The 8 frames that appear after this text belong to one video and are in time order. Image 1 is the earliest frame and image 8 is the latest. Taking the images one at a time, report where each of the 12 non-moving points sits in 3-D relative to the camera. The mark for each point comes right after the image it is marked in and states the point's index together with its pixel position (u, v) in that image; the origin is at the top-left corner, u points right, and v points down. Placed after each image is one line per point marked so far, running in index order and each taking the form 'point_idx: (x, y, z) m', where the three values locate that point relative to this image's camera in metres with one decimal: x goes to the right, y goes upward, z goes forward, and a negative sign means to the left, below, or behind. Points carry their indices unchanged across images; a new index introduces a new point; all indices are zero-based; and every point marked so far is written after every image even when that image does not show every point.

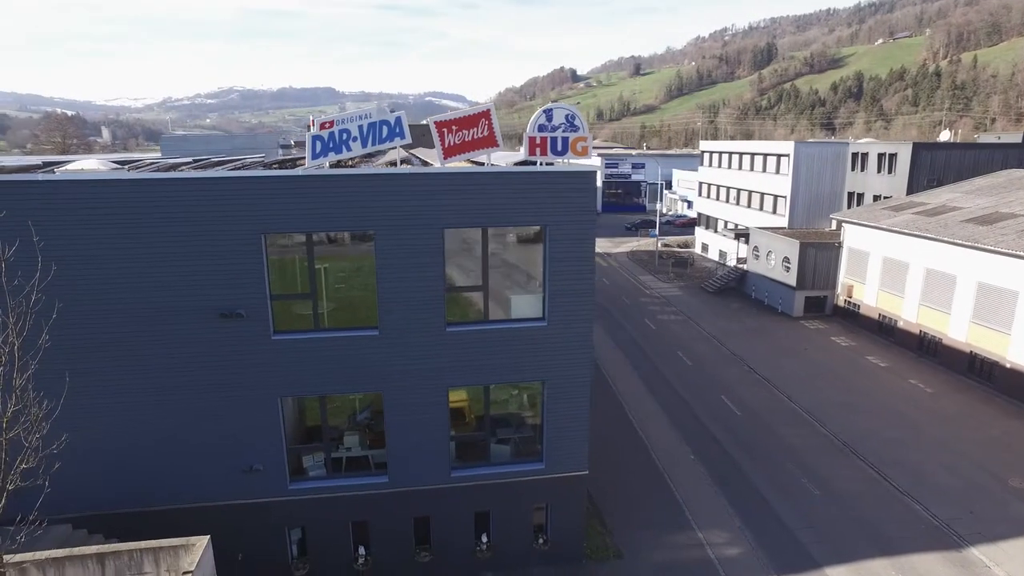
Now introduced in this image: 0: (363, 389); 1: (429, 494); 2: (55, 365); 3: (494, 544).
0: (-3.2, -2.1, +13.2) m
1: (-1.9, -4.7, +14.0) m
2: (-9.0, -1.5, +12.1) m
3: (-0.4, -6.0, +14.7) m
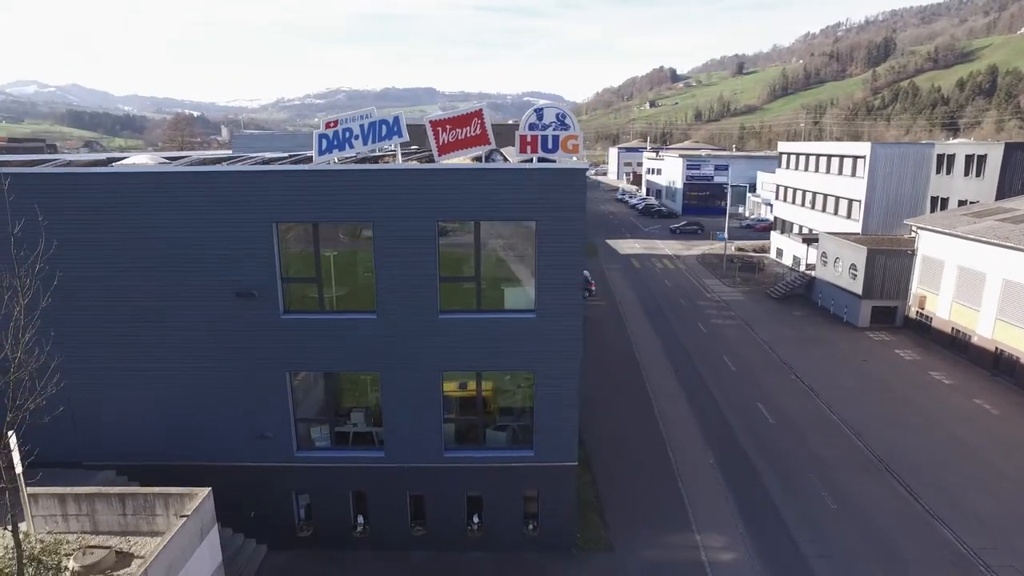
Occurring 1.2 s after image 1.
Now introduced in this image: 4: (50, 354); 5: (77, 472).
0: (-3.5, -1.8, +14.3) m
1: (-2.2, -4.4, +14.9) m
2: (-9.3, -1.0, +14.0) m
3: (-0.7, -5.8, +15.3) m
4: (-10.7, -1.4, +14.1) m
5: (-10.2, -4.3, +14.4) m
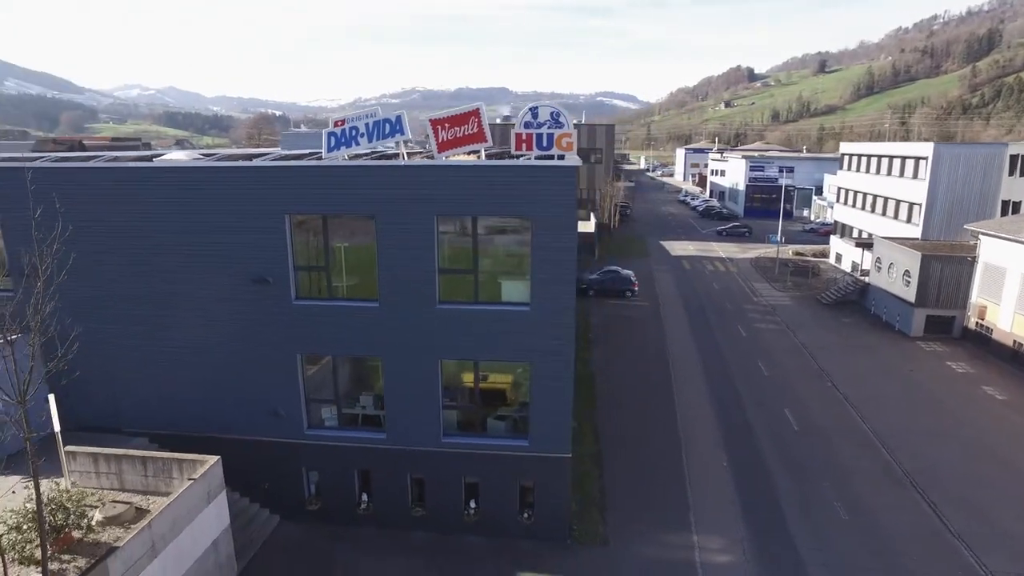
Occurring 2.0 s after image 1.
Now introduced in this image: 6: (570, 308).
0: (-3.6, -1.6, +15.1) m
1: (-2.2, -4.2, +15.6) m
2: (-9.4, -0.5, +15.4) m
3: (-0.8, -5.7, +15.8) m
4: (-10.8, -1.0, +15.7) m
5: (-10.3, -3.8, +15.9) m
6: (+1.3, -0.5, +14.2) m
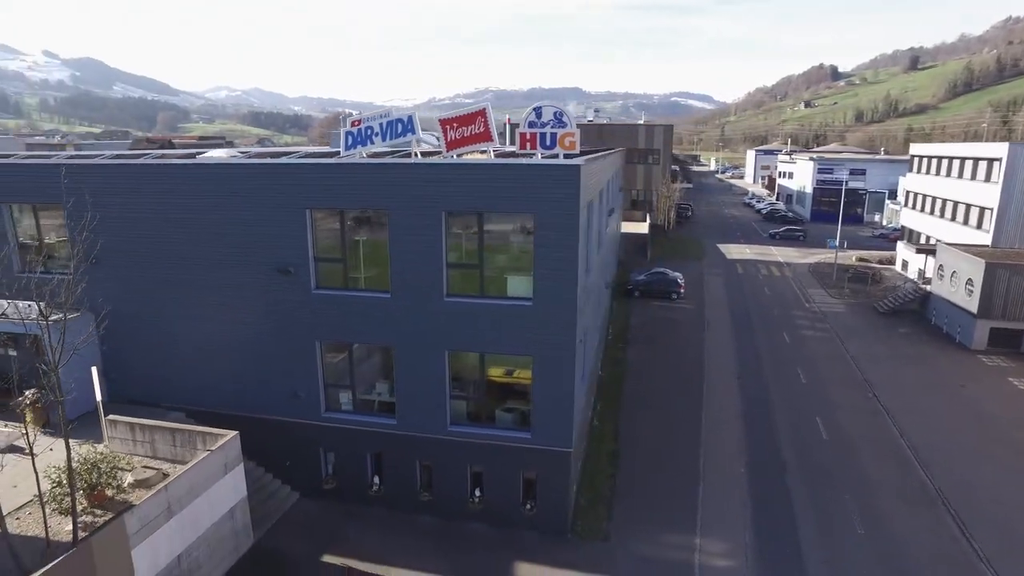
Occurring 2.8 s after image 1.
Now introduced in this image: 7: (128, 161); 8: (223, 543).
0: (-3.4, -1.4, +15.8) m
1: (-2.1, -4.0, +16.2) m
2: (-9.1, -0.2, +16.8) m
3: (-0.6, -5.5, +16.3) m
4: (-10.5, -0.6, +17.2) m
5: (-10.1, -3.4, +17.4) m
6: (+1.3, -0.4, +14.5) m
7: (-9.9, +3.3, +16.1) m
8: (-6.6, -5.8, +14.2) m
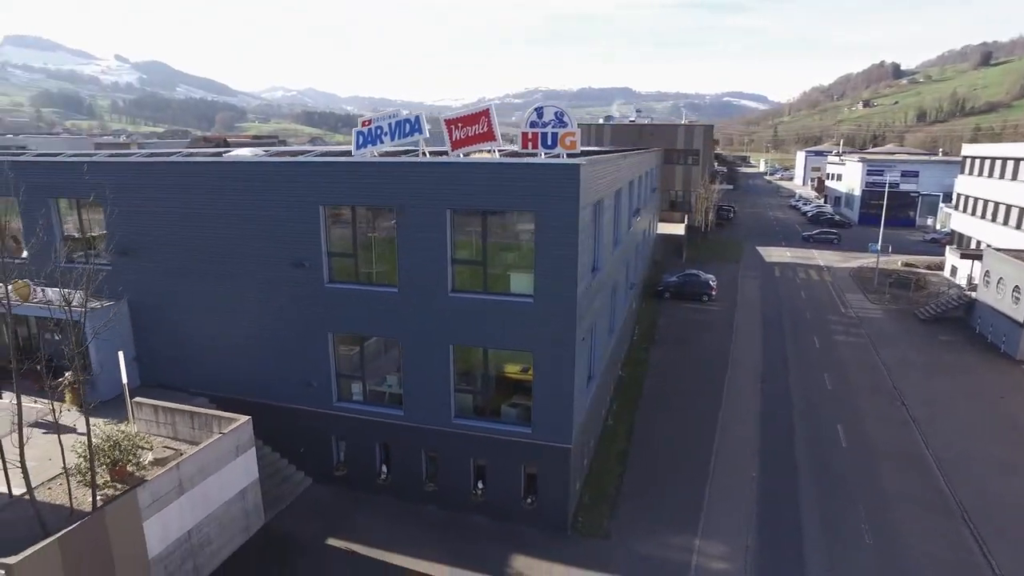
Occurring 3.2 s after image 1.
0: (-3.3, -1.3, +16.4) m
1: (-2.0, -3.9, +16.6) m
2: (-8.9, +0.1, +17.7) m
3: (-0.6, -5.5, +16.6) m
4: (-10.2, -0.3, +18.2) m
5: (-9.9, -3.2, +18.4) m
6: (+1.4, -0.3, +14.6) m
7: (-9.7, +3.5, +17.1) m
8: (-6.7, -5.6, +14.9) m
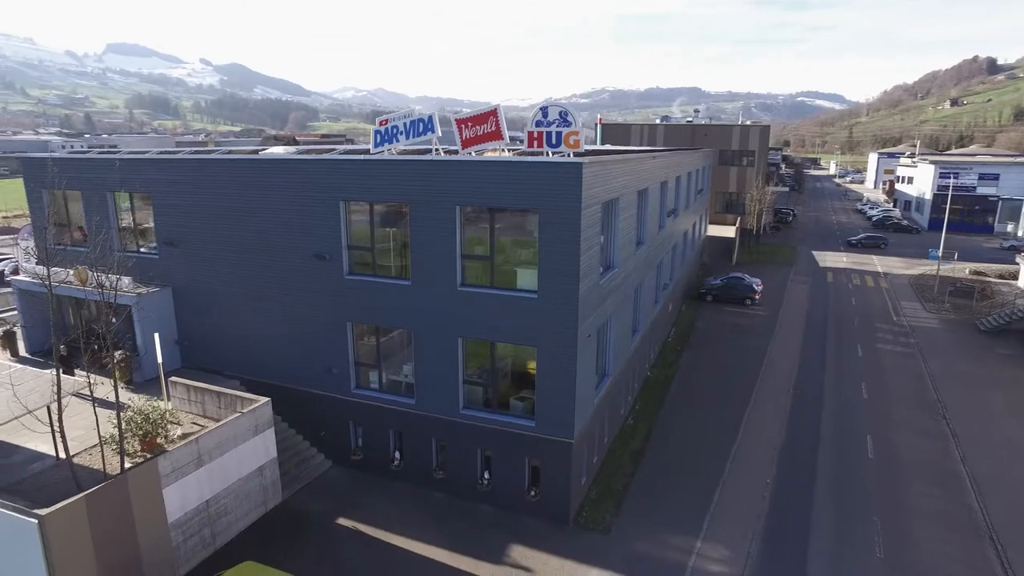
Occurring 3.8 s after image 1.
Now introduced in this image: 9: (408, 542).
0: (-3.0, -1.1, +17.0) m
1: (-1.8, -3.8, +17.1) m
2: (-8.5, +0.4, +18.9) m
3: (-0.4, -5.3, +17.0) m
4: (-9.7, +0.1, +19.5) m
5: (-9.5, -2.8, +19.7) m
6: (+1.4, -0.3, +14.9) m
7: (-9.2, +3.9, +18.3) m
8: (-6.7, -5.3, +15.9) m
9: (-2.6, -6.4, +15.6) m
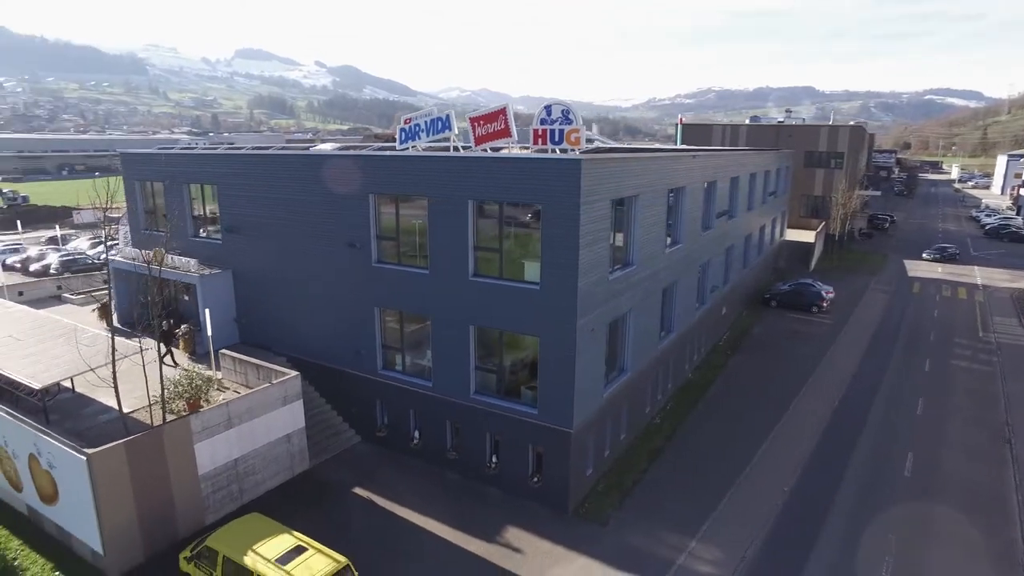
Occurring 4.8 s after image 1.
0: (-2.6, -0.7, +18.1) m
1: (-1.5, -3.5, +18.0) m
2: (-7.7, +0.9, +20.7) m
3: (-0.3, -5.1, +17.7) m
4: (-8.9, +0.7, +21.6) m
5: (-8.7, -2.2, +21.7) m
6: (+1.5, -0.1, +15.3) m
7: (-8.3, +4.4, +20.3) m
8: (-6.6, -4.8, +17.6) m
9: (-2.6, -6.1, +16.7) m
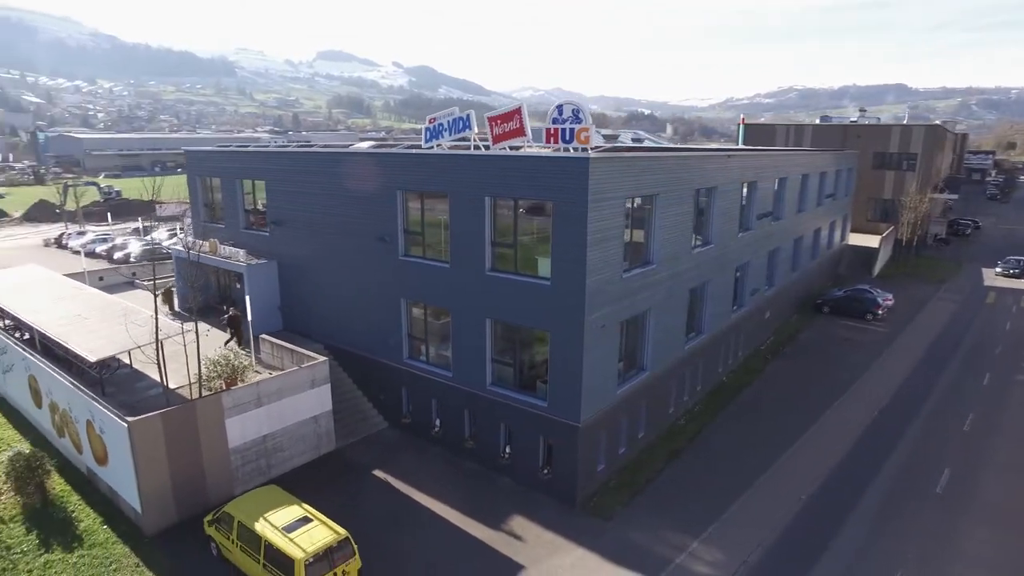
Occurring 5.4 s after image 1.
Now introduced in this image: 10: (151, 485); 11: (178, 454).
0: (-2.1, -0.5, +18.8) m
1: (-1.1, -3.3, +18.6) m
2: (-6.8, +1.3, +21.9) m
3: (+0.1, -5.0, +18.1) m
4: (-7.9, +1.0, +22.9) m
5: (-7.7, -1.9, +23.0) m
6: (+1.7, 0.0, +15.5) m
7: (-7.4, +4.8, +21.6) m
8: (-6.2, -4.5, +18.7) m
9: (-2.4, -5.9, +17.4) m
10: (-8.8, -4.8, +15.2) m
11: (-8.4, -4.2, +15.6) m
